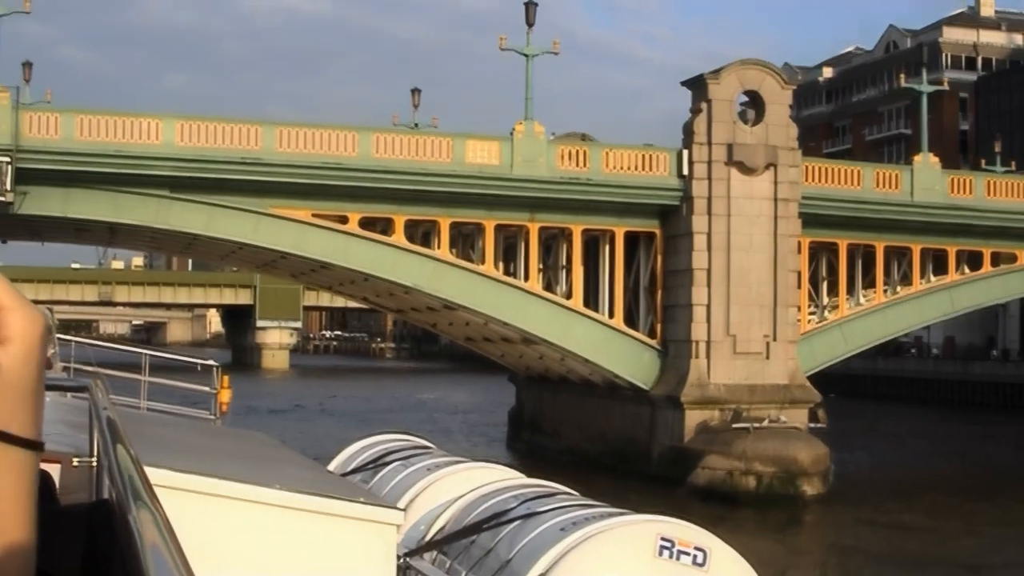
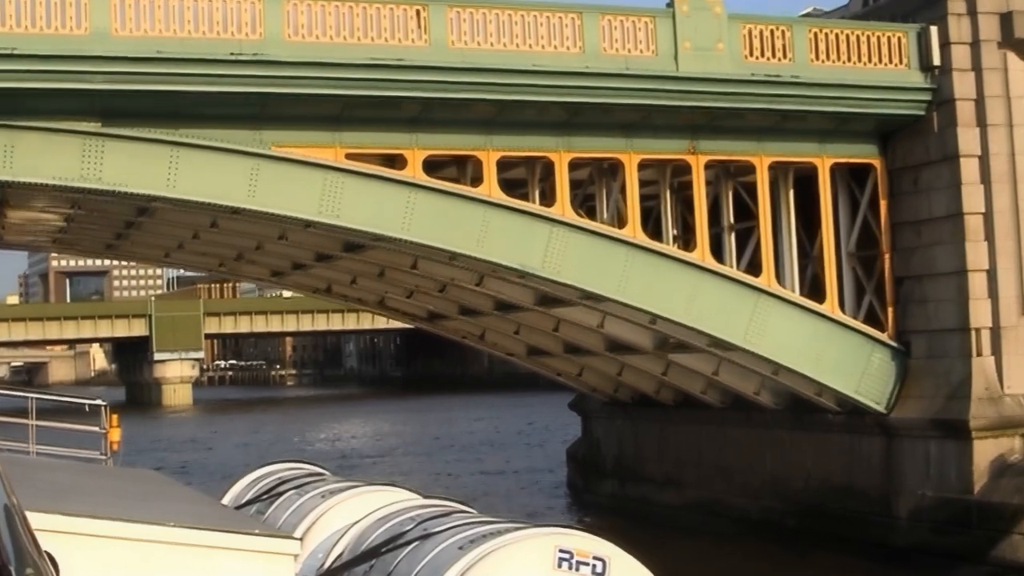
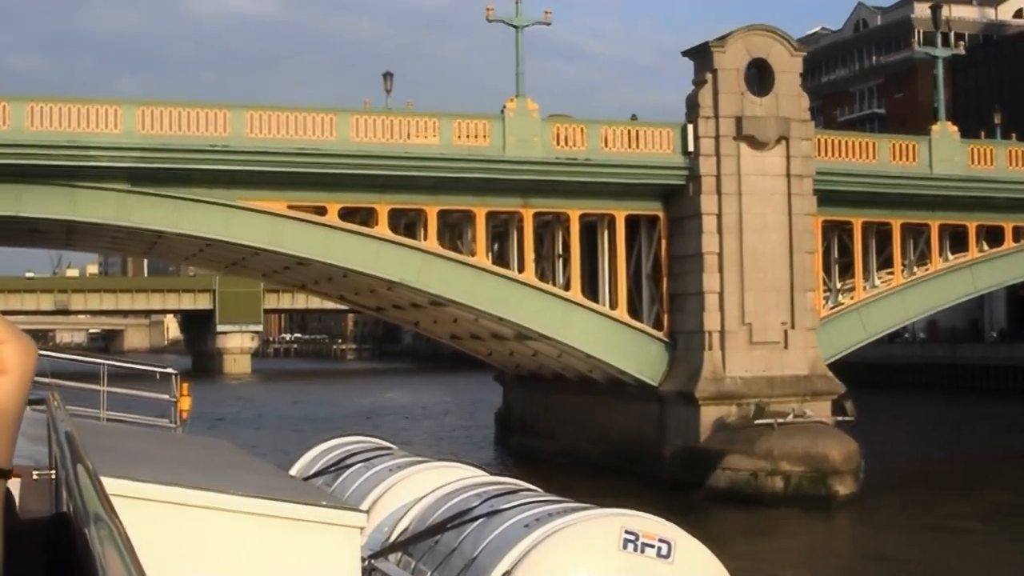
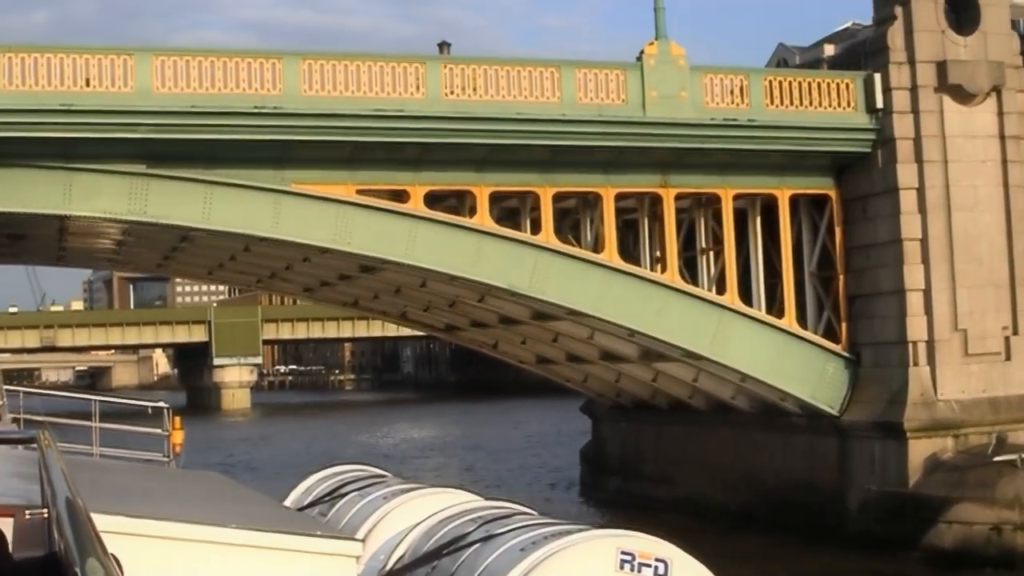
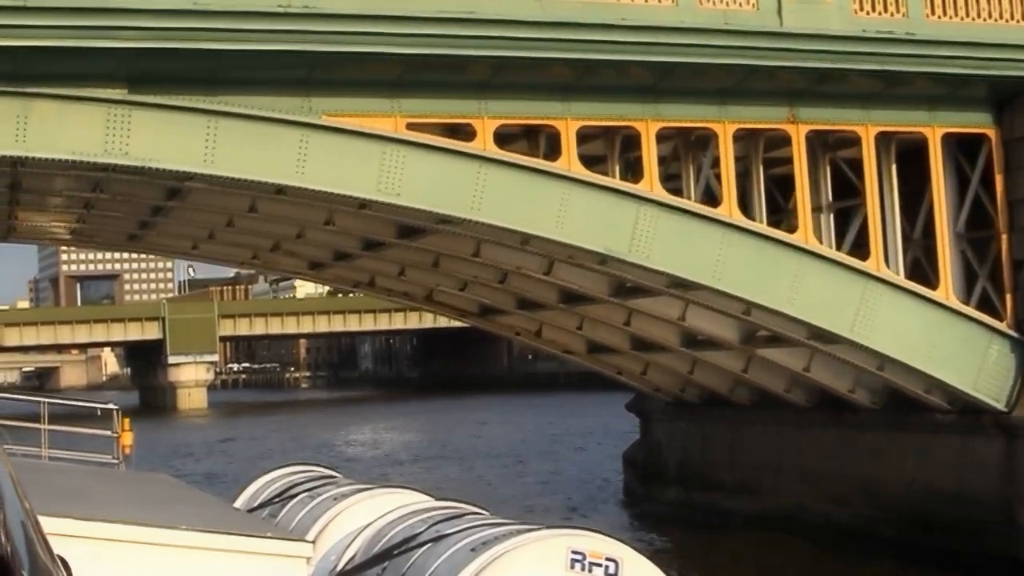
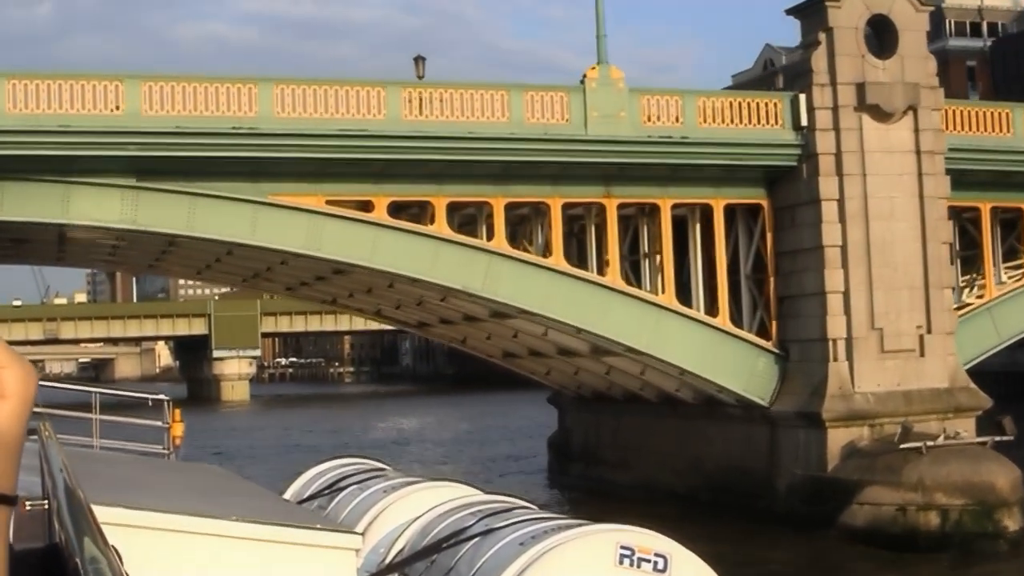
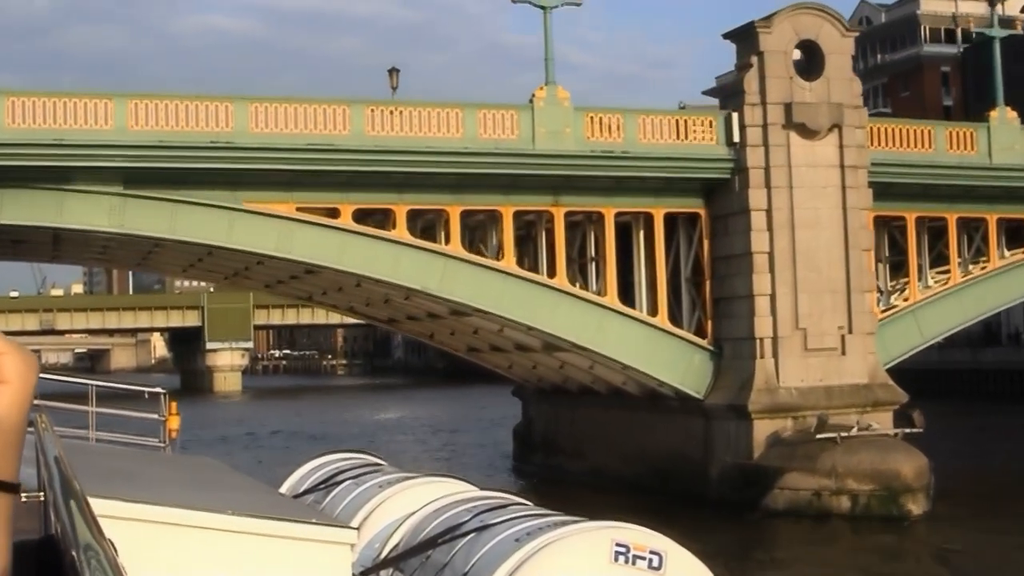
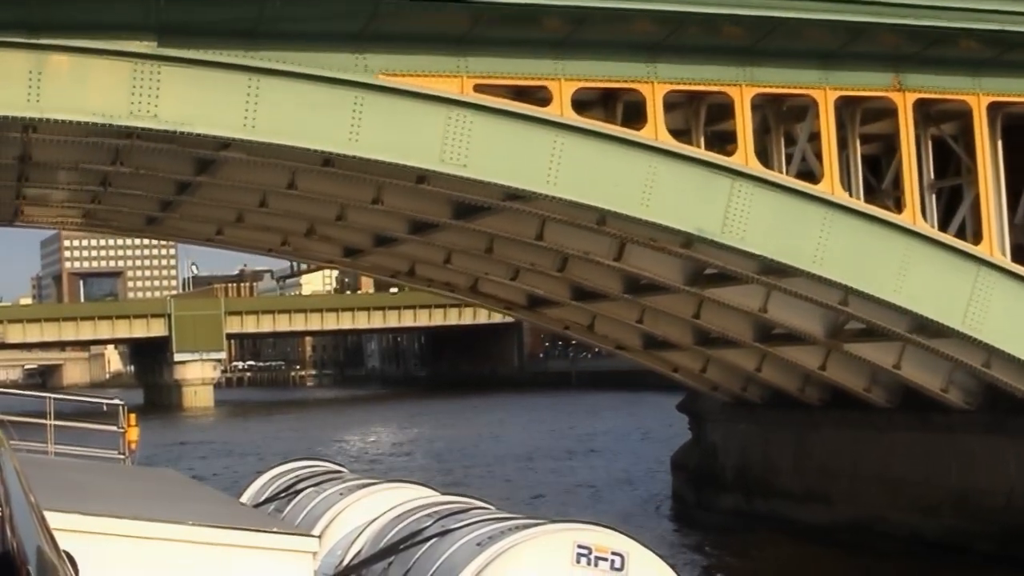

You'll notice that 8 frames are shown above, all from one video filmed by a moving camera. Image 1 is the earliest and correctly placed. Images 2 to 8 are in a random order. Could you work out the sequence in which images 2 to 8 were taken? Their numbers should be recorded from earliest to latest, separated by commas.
3, 7, 6, 4, 2, 5, 8
